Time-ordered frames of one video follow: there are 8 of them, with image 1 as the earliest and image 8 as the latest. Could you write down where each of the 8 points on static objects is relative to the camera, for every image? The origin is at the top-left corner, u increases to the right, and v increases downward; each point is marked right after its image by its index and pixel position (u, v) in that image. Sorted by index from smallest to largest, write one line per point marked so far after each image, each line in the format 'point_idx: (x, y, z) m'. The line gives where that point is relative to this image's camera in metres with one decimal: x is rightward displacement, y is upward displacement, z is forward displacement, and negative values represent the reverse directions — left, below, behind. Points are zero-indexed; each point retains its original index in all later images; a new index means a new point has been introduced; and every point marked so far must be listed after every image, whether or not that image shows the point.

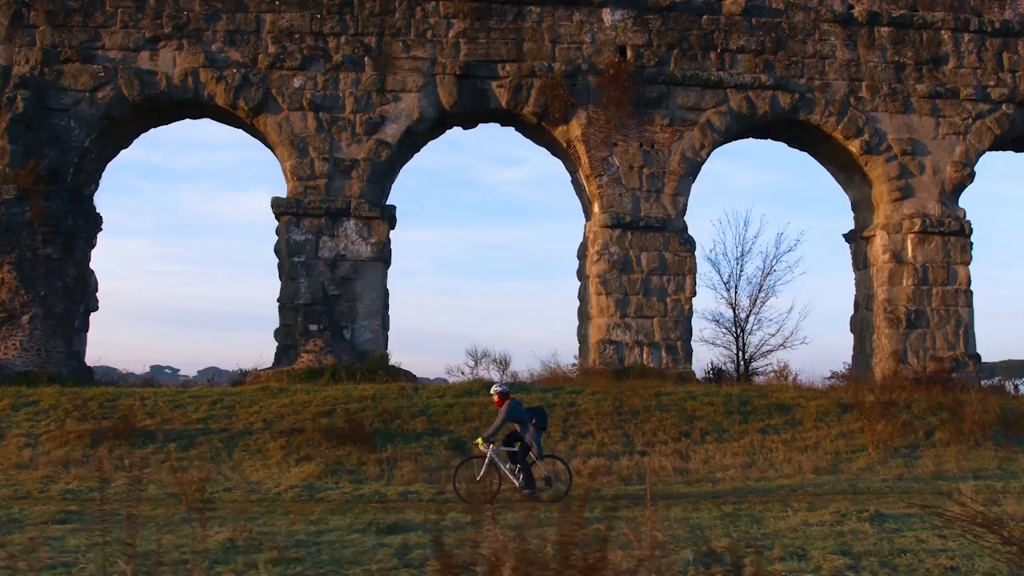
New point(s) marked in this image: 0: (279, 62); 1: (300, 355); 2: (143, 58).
0: (-2.9, +2.8, +13.5) m
1: (-2.5, -0.8, +12.8) m
2: (-4.6, +2.9, +13.6) m
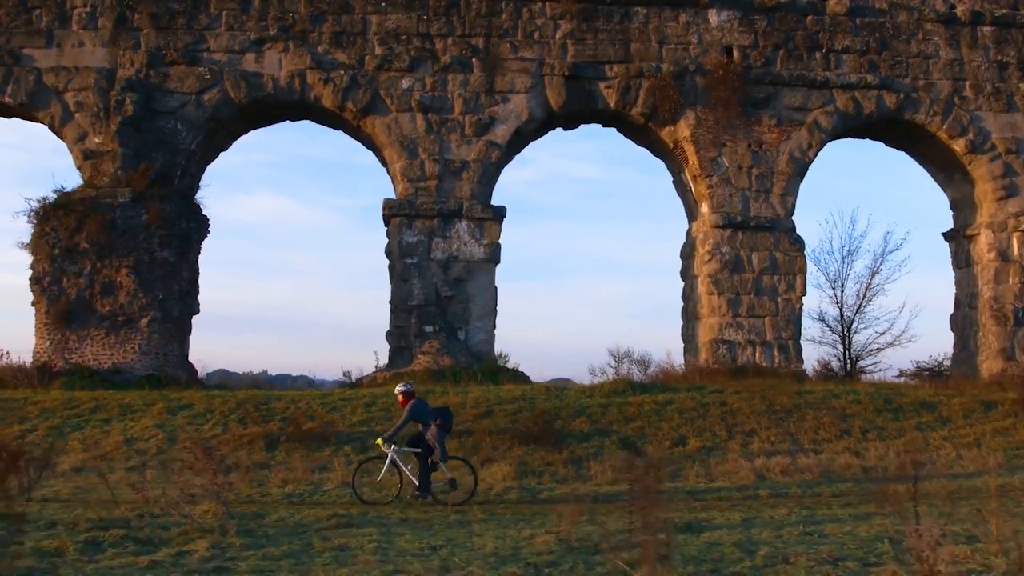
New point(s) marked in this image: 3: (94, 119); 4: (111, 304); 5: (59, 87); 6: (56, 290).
0: (-1.6, +2.8, +13.4) m
1: (-1.1, -0.8, +12.8) m
2: (-3.3, +2.9, +13.6) m
3: (-5.2, +2.2, +13.8) m
4: (-4.6, -0.2, +12.6) m
5: (-5.7, +2.6, +14.0) m
6: (-5.2, 0.0, +12.7) m
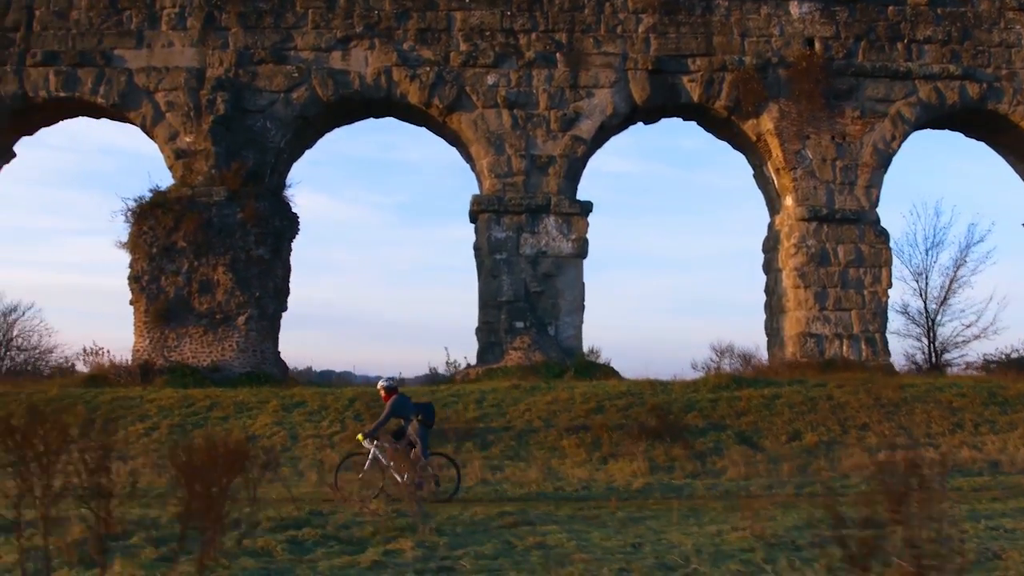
0: (-0.5, +2.9, +13.5) m
1: (-0.1, -0.8, +12.9) m
2: (-2.2, +2.9, +13.7) m
3: (-4.1, +2.2, +13.9) m
4: (-3.5, -0.2, +12.8) m
5: (-4.6, +2.6, +14.1) m
6: (-4.2, 0.0, +12.8) m
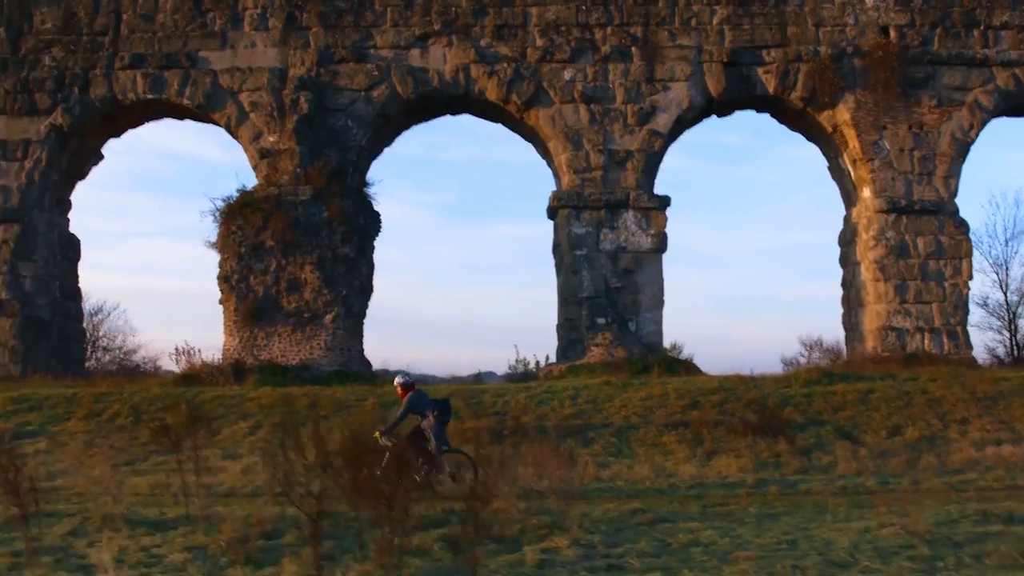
0: (+0.5, +2.9, +13.5) m
1: (+0.9, -0.7, +12.9) m
2: (-1.2, +3.0, +13.7) m
3: (-3.1, +2.2, +14.0) m
4: (-2.5, -0.1, +12.9) m
5: (-3.6, +2.7, +14.3) m
6: (-3.2, 0.0, +13.0) m
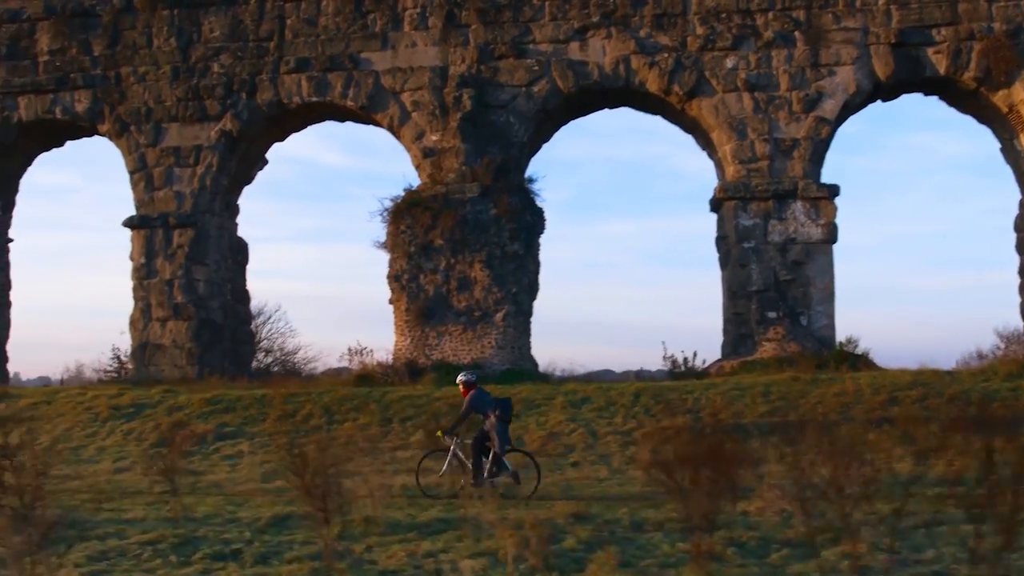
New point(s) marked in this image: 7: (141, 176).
0: (+2.4, +3.0, +13.2) m
1: (+2.9, -0.6, +12.6) m
2: (+0.8, +3.0, +13.6) m
3: (-1.1, +2.2, +14.1) m
4: (-0.5, -0.1, +12.9) m
5: (-1.6, +2.7, +14.3) m
6: (-1.2, 0.0, +13.1) m
7: (-5.3, +1.6, +15.2) m
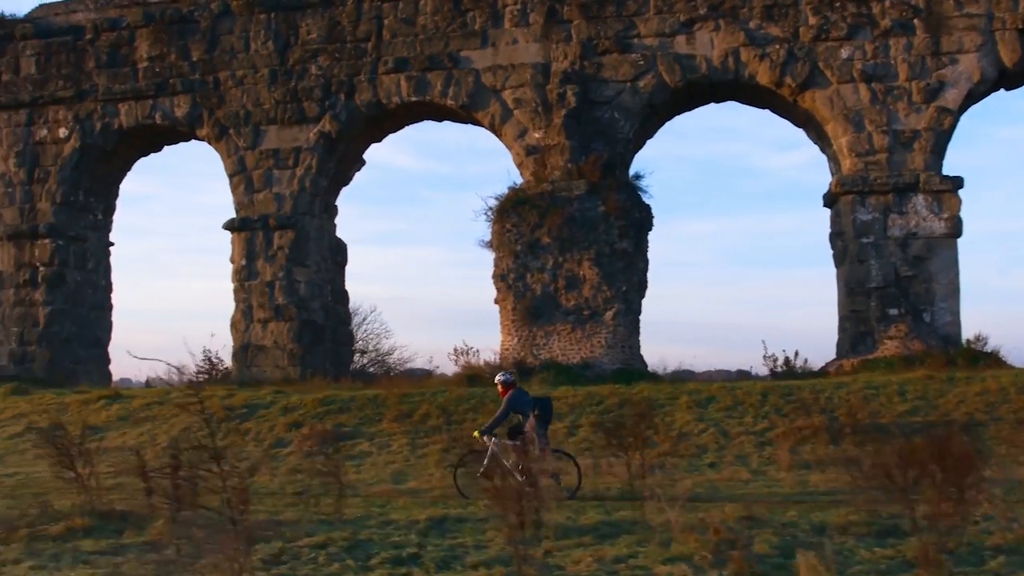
0: (+3.7, +3.1, +12.9) m
1: (+4.2, -0.6, +12.2) m
2: (+2.1, +3.1, +13.3) m
3: (+0.3, +2.3, +13.9) m
4: (+0.8, -0.1, +12.7) m
5: (-0.2, +2.7, +14.2) m
6: (+0.1, 0.0, +12.9) m
7: (-3.9, +1.6, +15.3) m
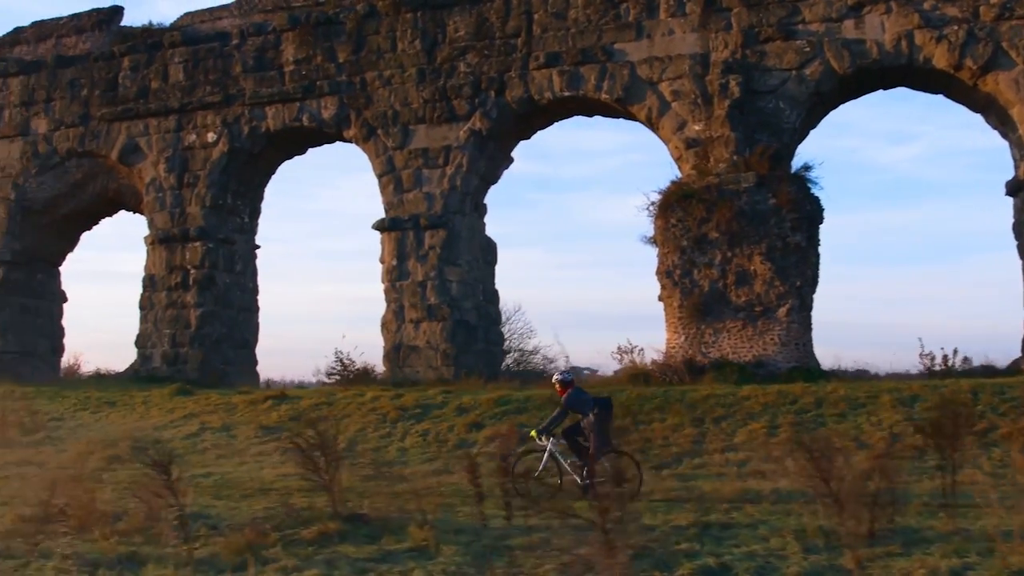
0: (+5.6, +3.1, +12.2) m
1: (+6.1, -0.5, +11.5) m
2: (+4.0, +3.1, +12.8) m
3: (+2.3, +2.3, +13.5) m
4: (+2.7, -0.1, +12.3) m
5: (+1.8, +2.7, +13.8) m
6: (+2.0, +0.1, +12.5) m
7: (-1.7, +1.5, +15.2) m
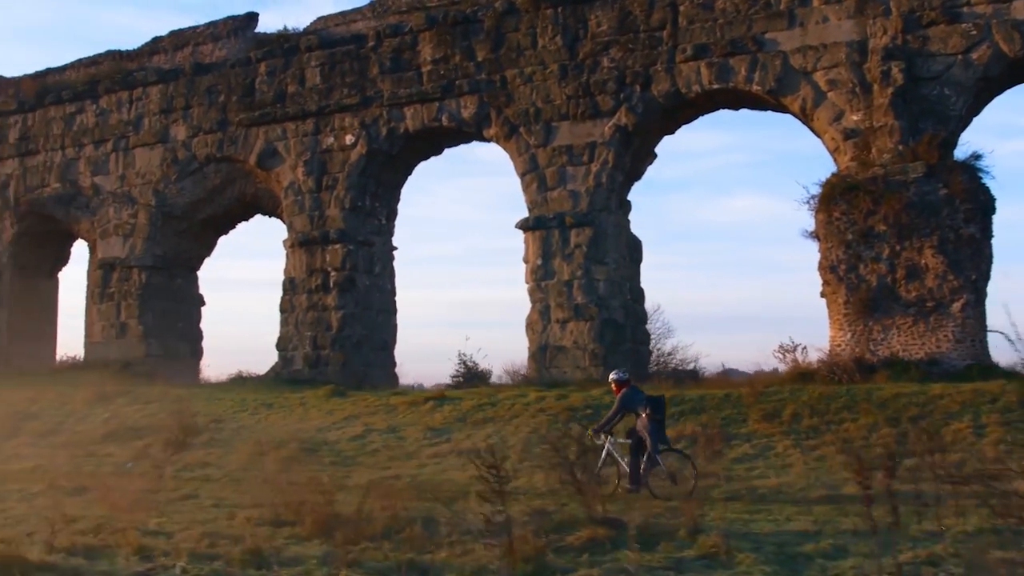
0: (+7.4, +3.2, +11.5) m
1: (+7.8, -0.4, +10.8) m
2: (+5.8, +3.2, +12.2) m
3: (+4.1, +2.4, +13.1) m
4: (+4.5, 0.0, +11.8) m
5: (+3.7, +2.8, +13.4) m
6: (+3.9, +0.1, +12.1) m
7: (+0.3, +1.6, +15.1) m
